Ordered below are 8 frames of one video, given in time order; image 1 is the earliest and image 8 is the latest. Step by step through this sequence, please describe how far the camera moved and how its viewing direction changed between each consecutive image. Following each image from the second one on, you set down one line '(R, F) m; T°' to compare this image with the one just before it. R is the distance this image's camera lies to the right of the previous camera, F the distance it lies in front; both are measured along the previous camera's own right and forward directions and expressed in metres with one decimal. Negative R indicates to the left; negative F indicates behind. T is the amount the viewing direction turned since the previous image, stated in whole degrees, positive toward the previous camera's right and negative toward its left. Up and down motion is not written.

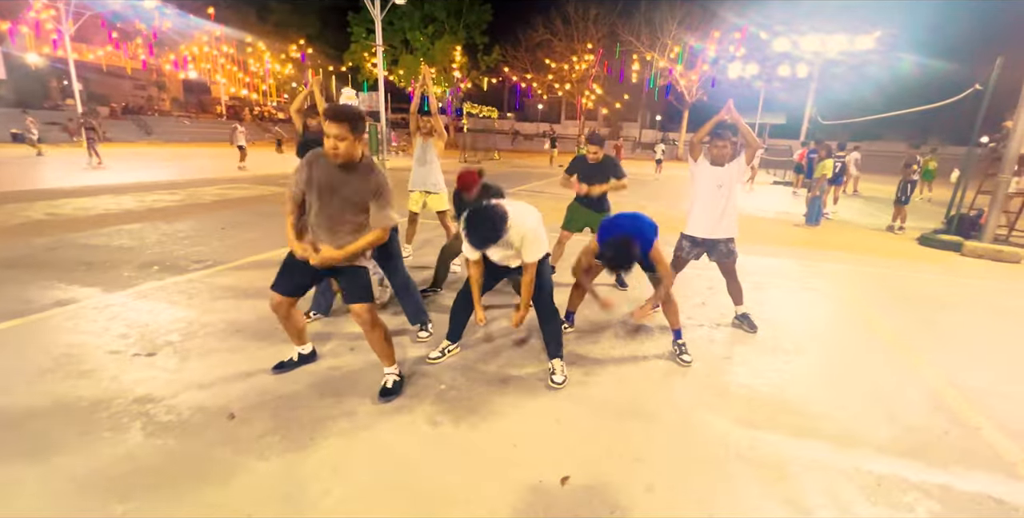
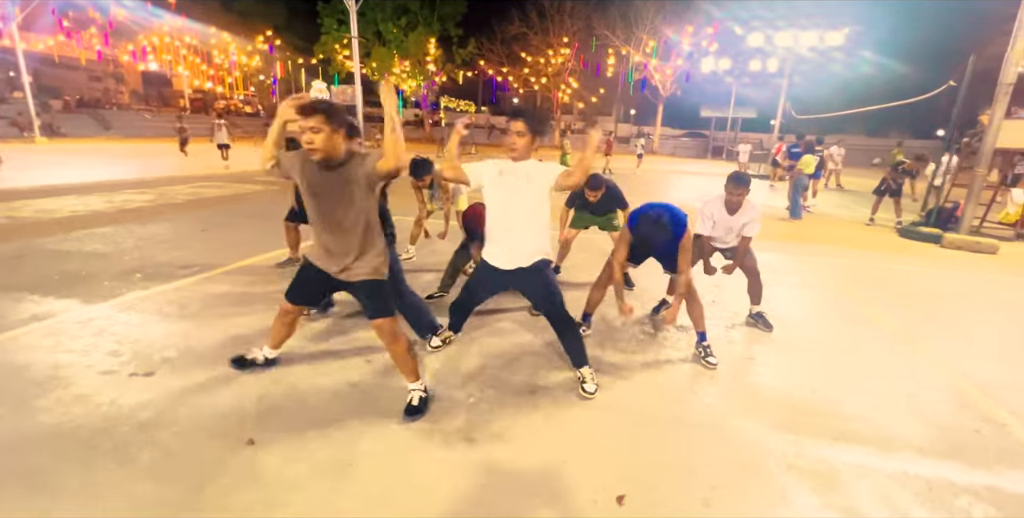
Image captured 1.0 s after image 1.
(-0.4, +0.2) m; +3°
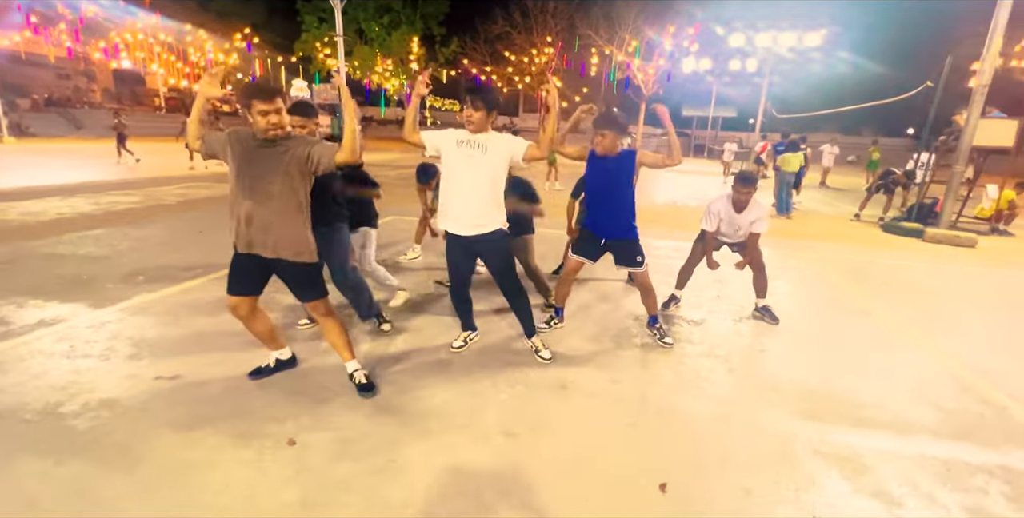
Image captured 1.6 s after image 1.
(-0.3, -0.1) m; +2°
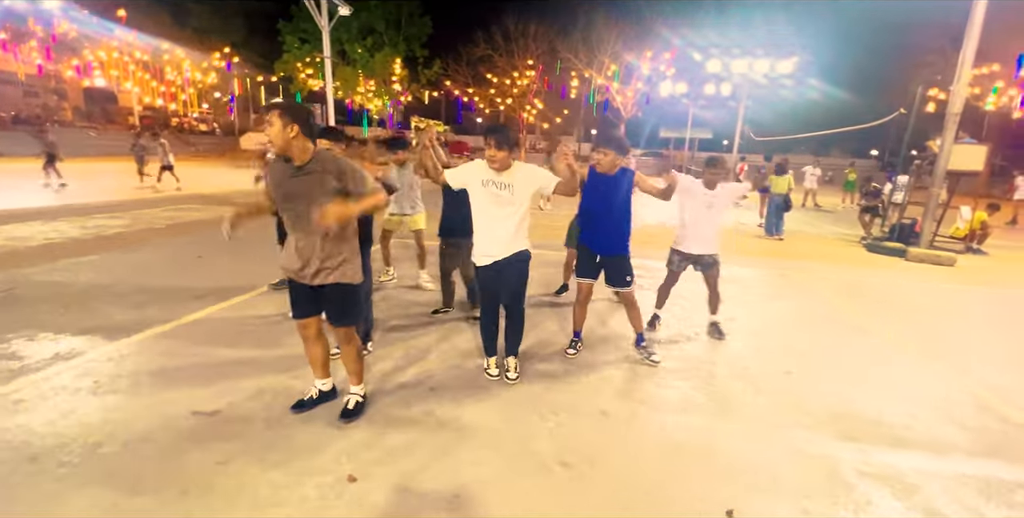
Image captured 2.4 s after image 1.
(-0.5, 0.0) m; +3°
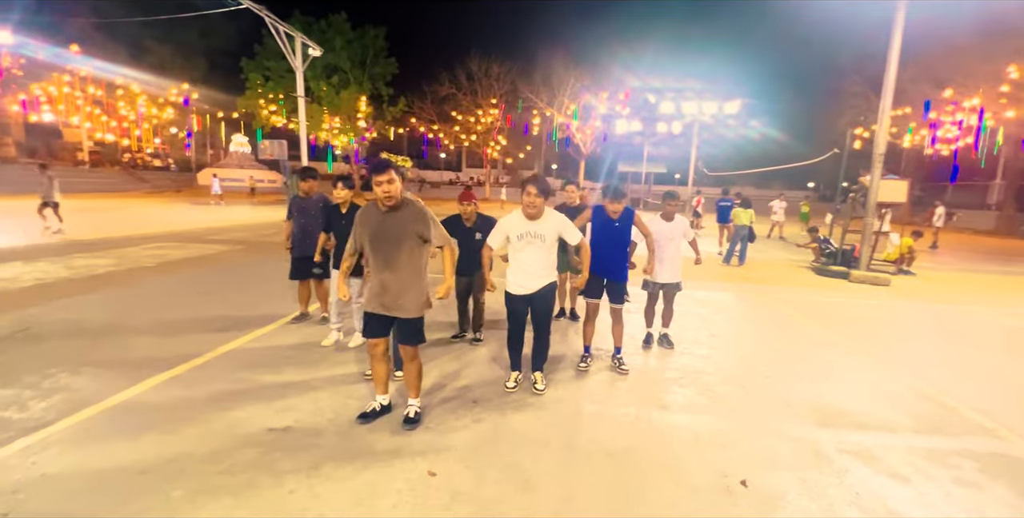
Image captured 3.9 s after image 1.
(-0.6, -0.6) m; +5°
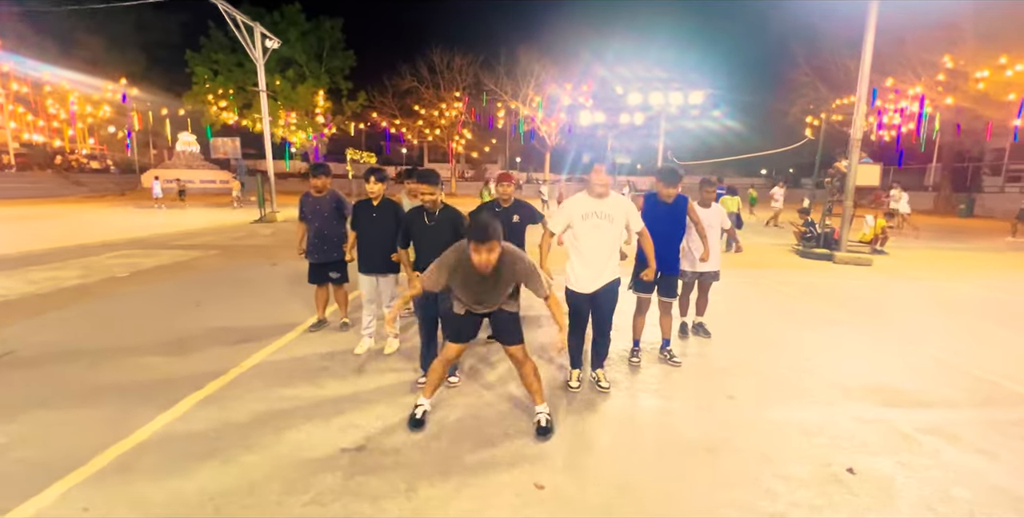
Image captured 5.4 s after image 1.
(-0.9, +0.2) m; +5°
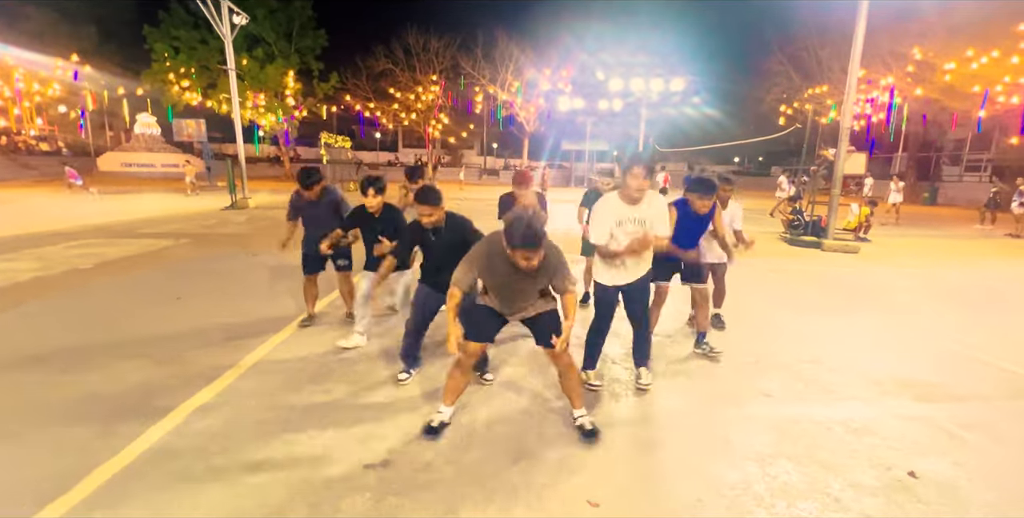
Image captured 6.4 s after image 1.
(-0.4, +0.3) m; +3°
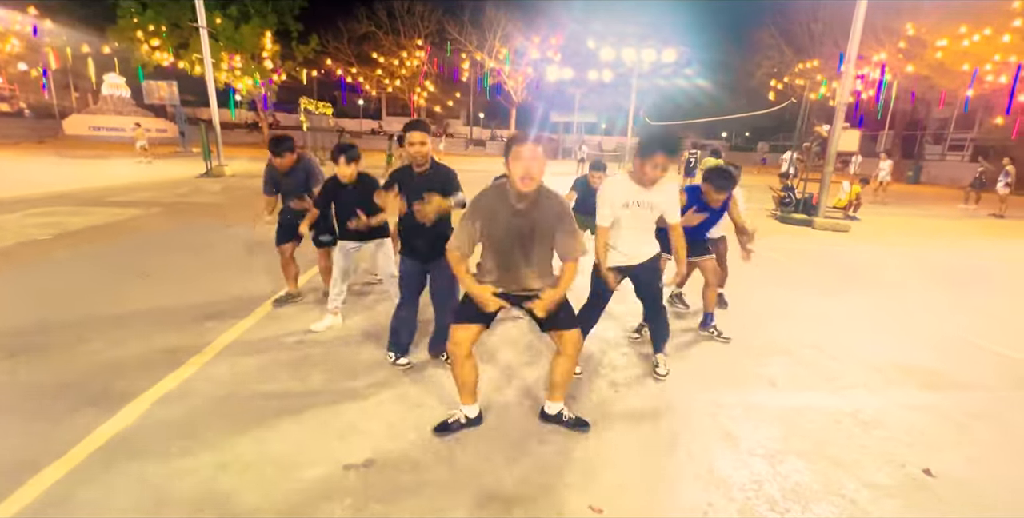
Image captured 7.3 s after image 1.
(-0.1, +0.3) m; +2°
